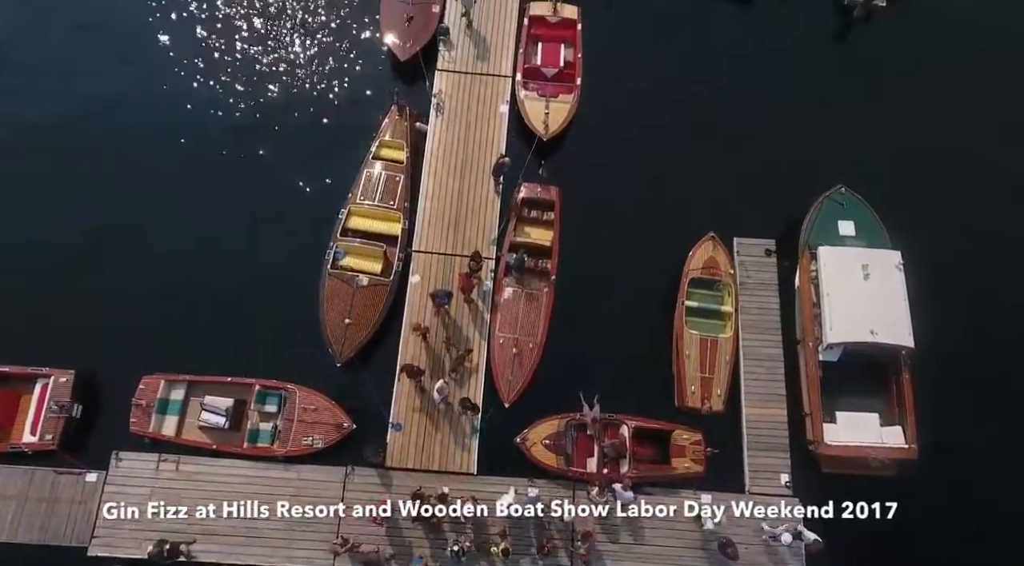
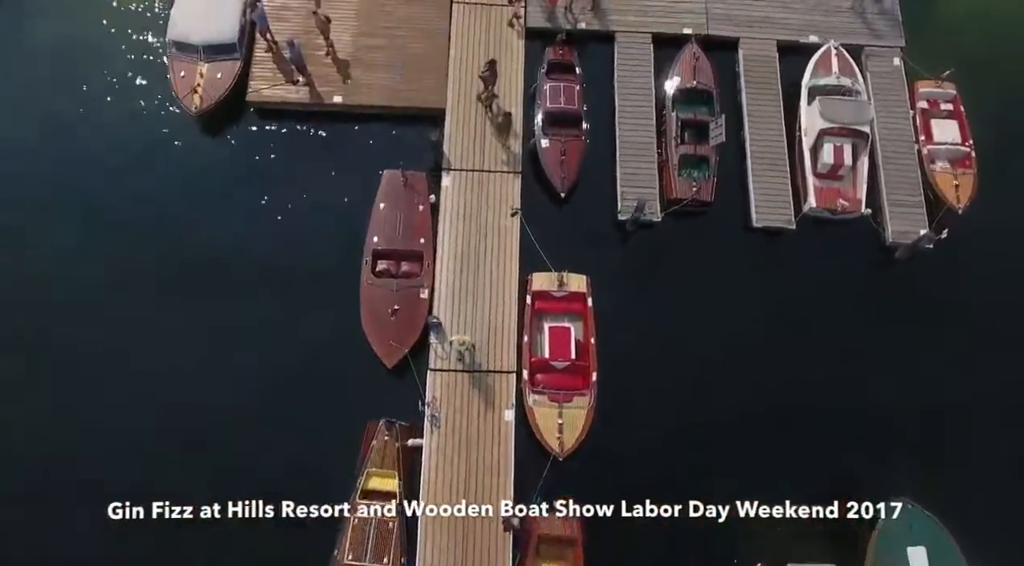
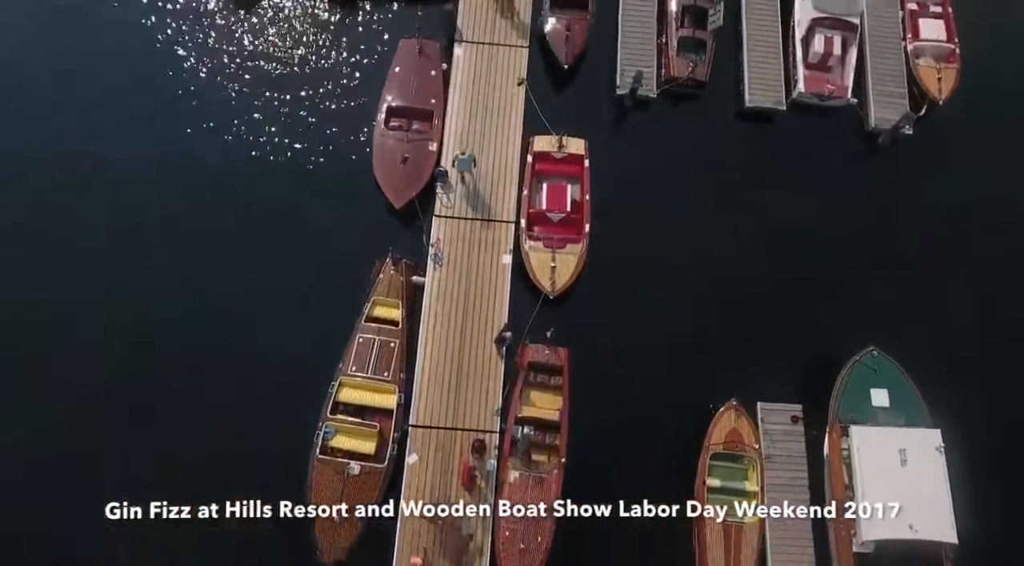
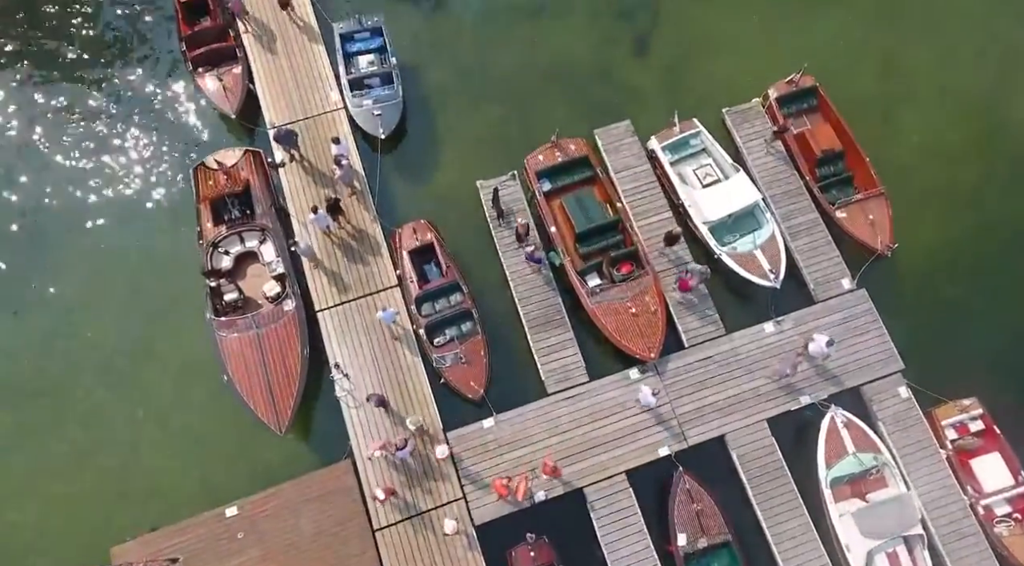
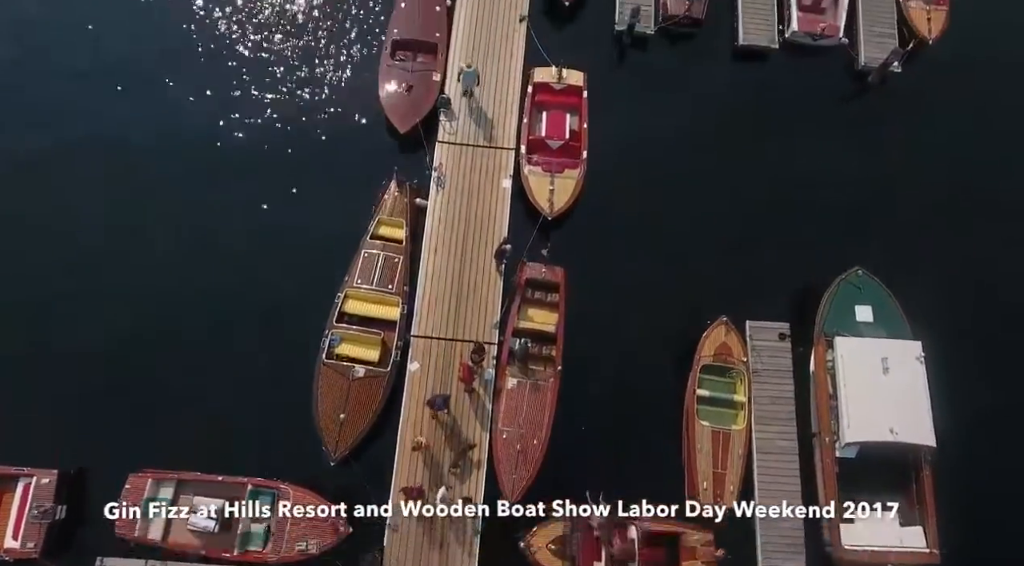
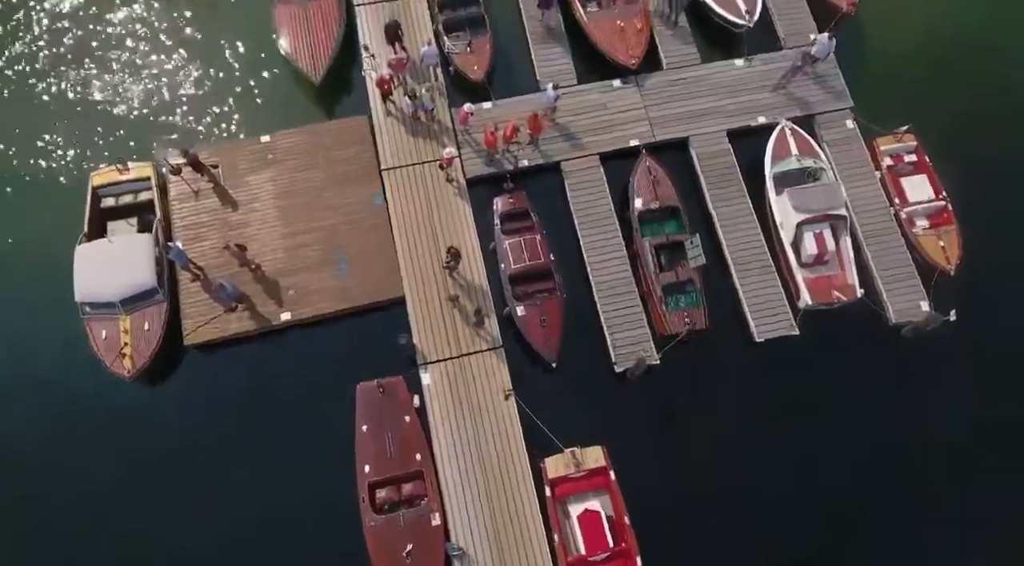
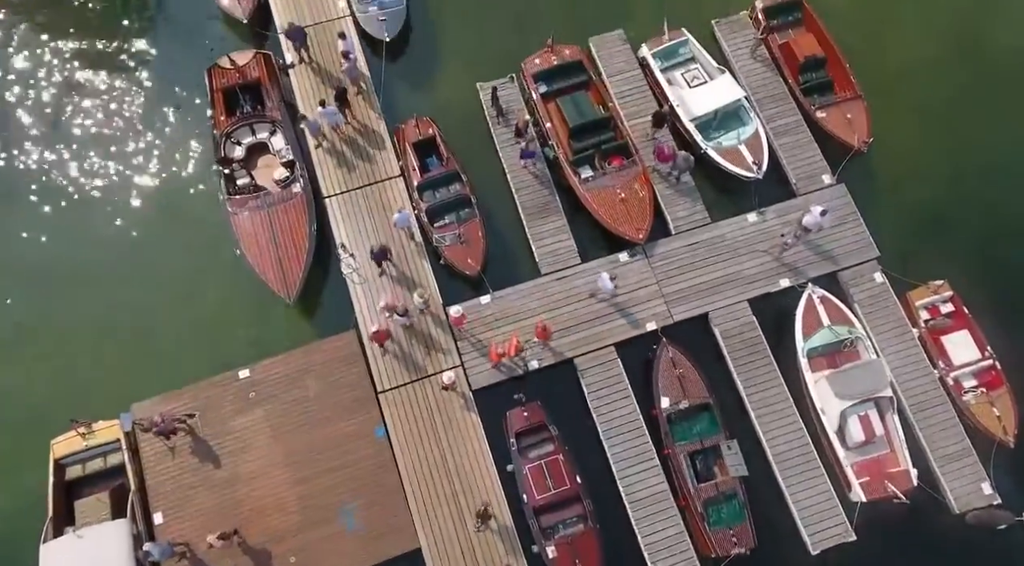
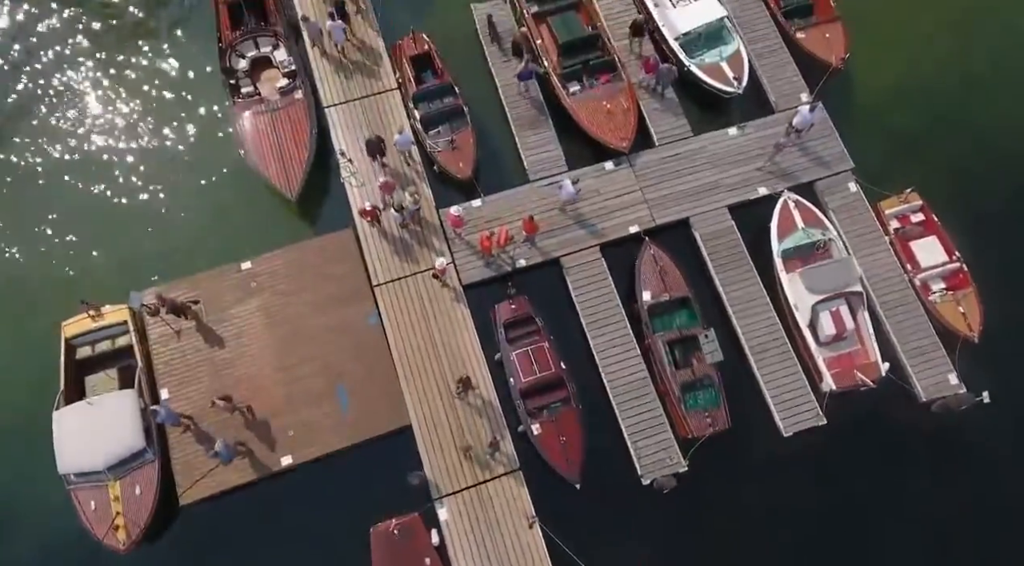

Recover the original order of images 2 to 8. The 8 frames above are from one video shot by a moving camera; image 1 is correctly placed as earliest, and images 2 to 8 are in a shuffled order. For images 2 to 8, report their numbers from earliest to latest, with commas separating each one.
5, 3, 2, 6, 8, 7, 4
